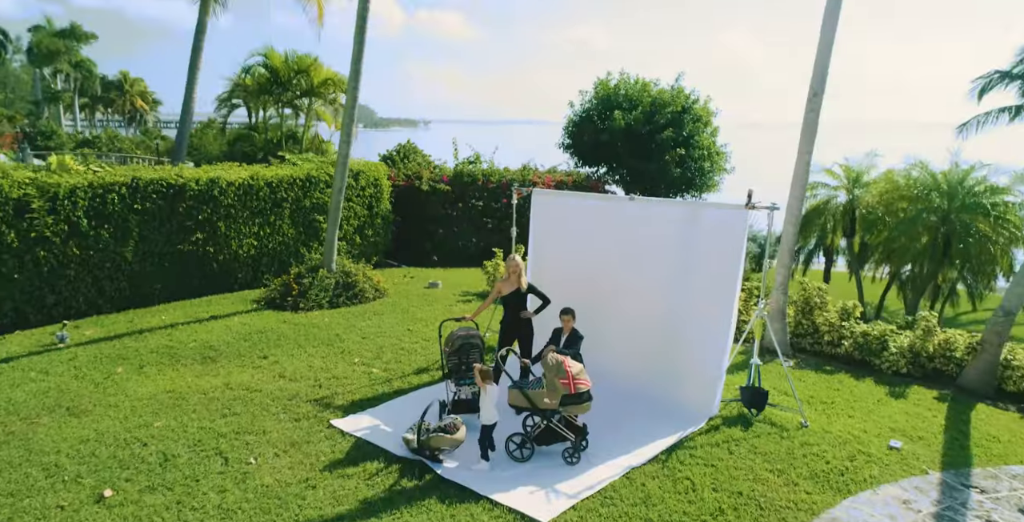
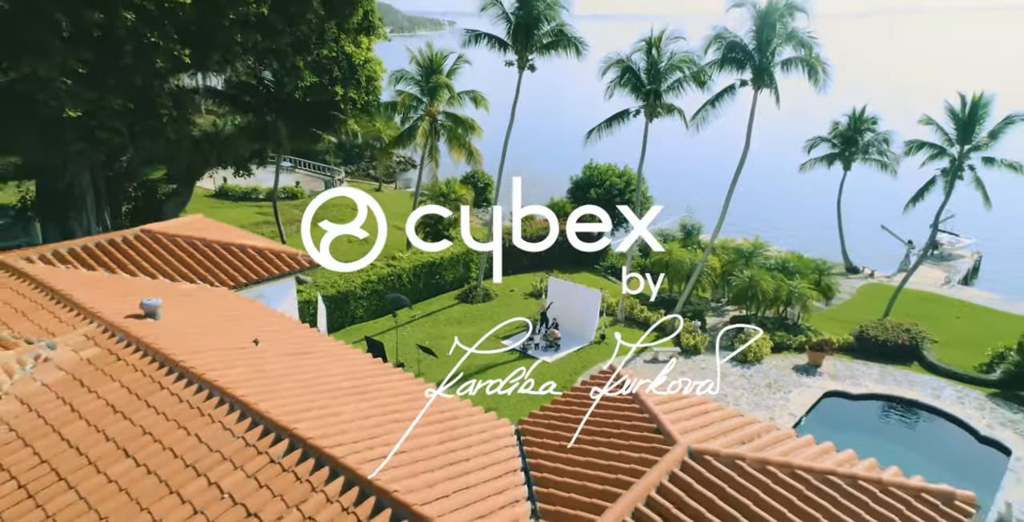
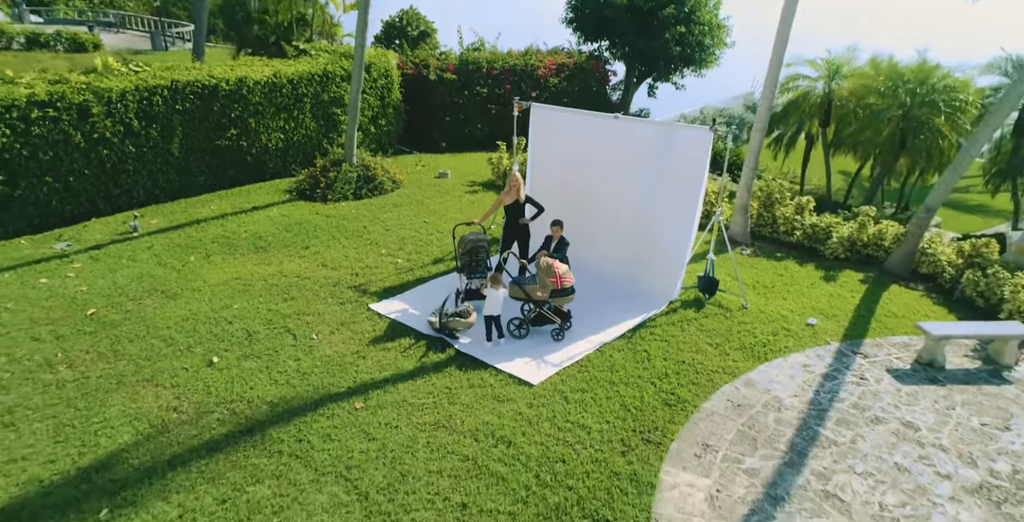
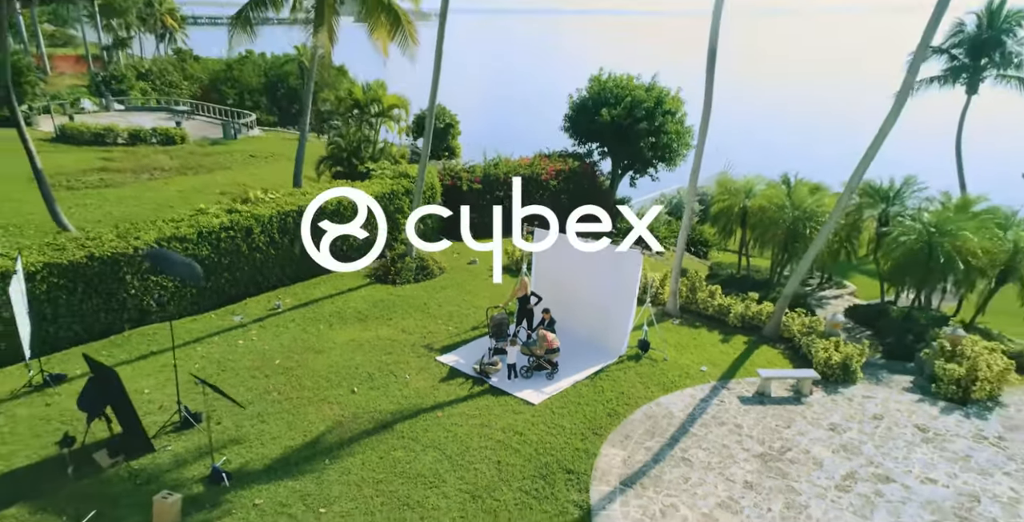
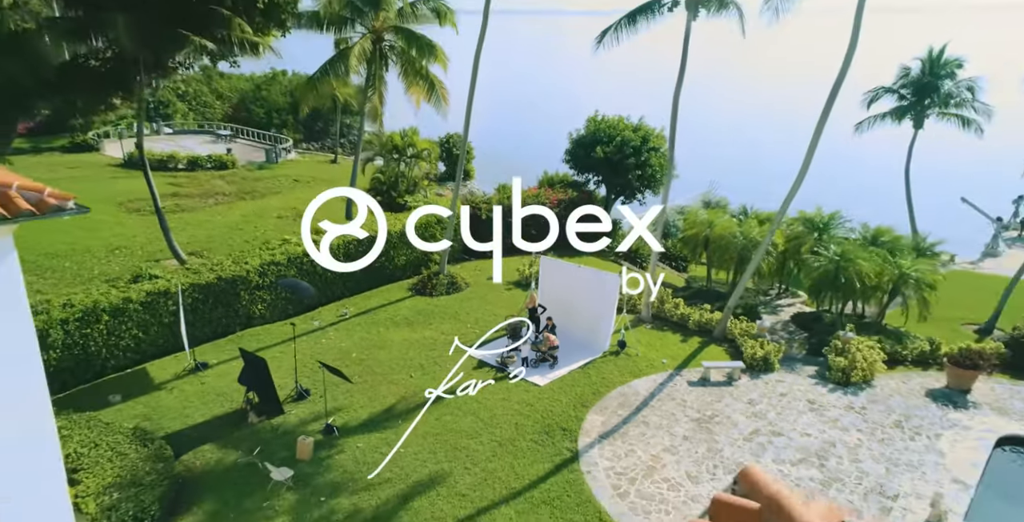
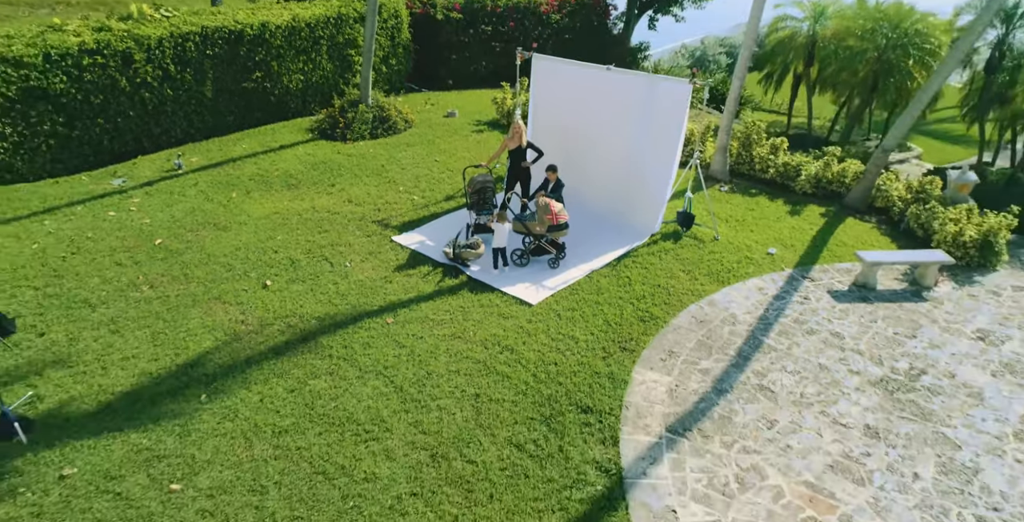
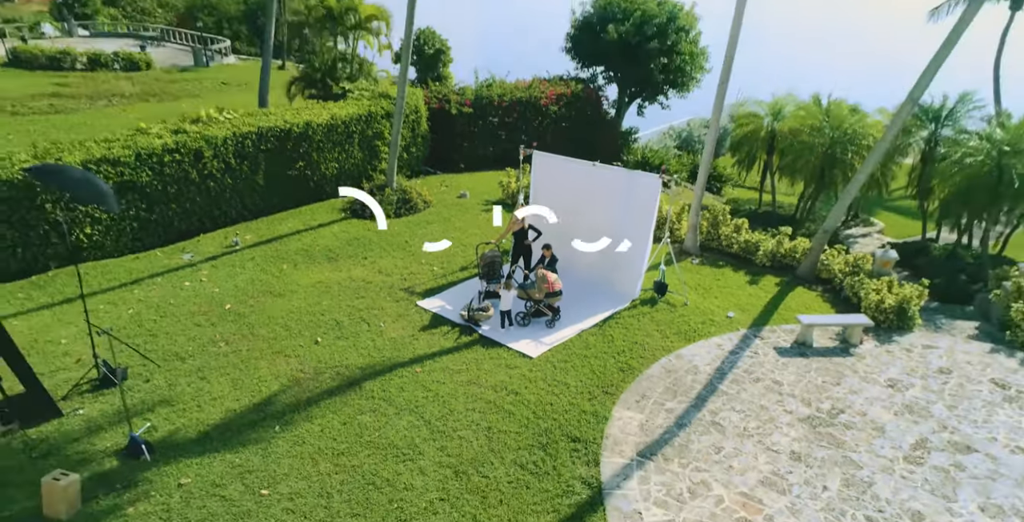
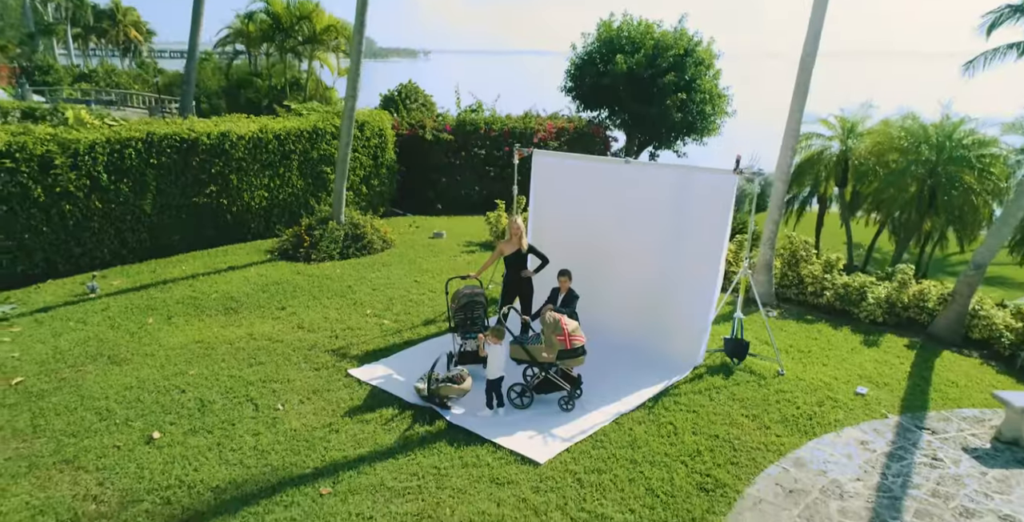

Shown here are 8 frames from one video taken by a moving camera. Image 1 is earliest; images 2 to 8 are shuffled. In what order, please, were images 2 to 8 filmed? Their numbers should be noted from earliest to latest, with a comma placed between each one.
8, 3, 6, 7, 4, 5, 2
